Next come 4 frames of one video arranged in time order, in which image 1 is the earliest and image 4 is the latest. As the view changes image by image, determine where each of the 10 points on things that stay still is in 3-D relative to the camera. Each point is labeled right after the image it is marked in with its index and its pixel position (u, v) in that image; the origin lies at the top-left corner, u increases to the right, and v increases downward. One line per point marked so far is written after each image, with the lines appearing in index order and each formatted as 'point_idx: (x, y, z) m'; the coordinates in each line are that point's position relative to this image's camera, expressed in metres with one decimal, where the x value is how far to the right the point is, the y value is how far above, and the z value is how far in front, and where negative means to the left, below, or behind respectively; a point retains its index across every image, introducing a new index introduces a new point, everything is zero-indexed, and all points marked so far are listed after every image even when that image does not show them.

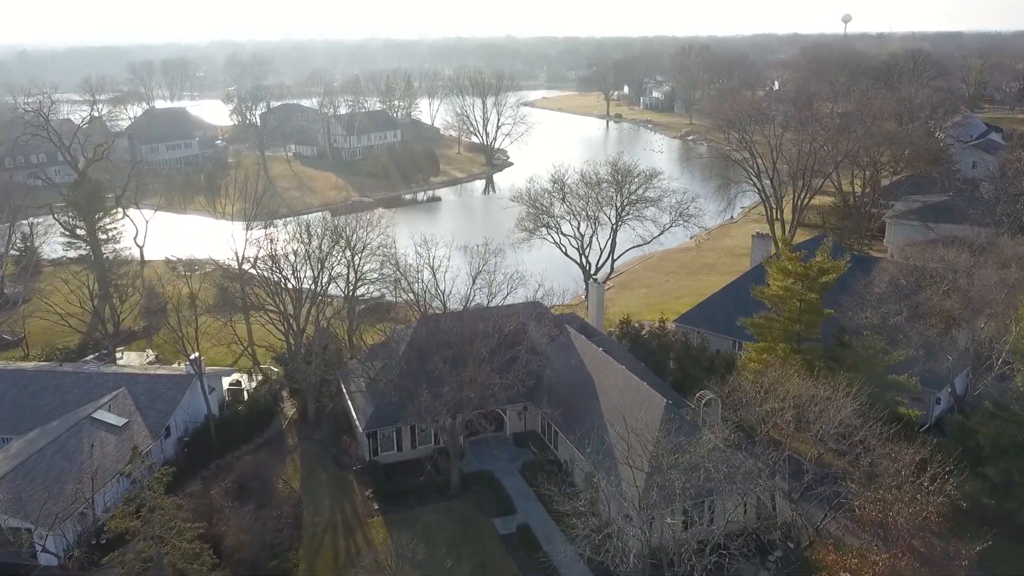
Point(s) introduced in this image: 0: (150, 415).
0: (-8.1, -2.9, +18.5) m
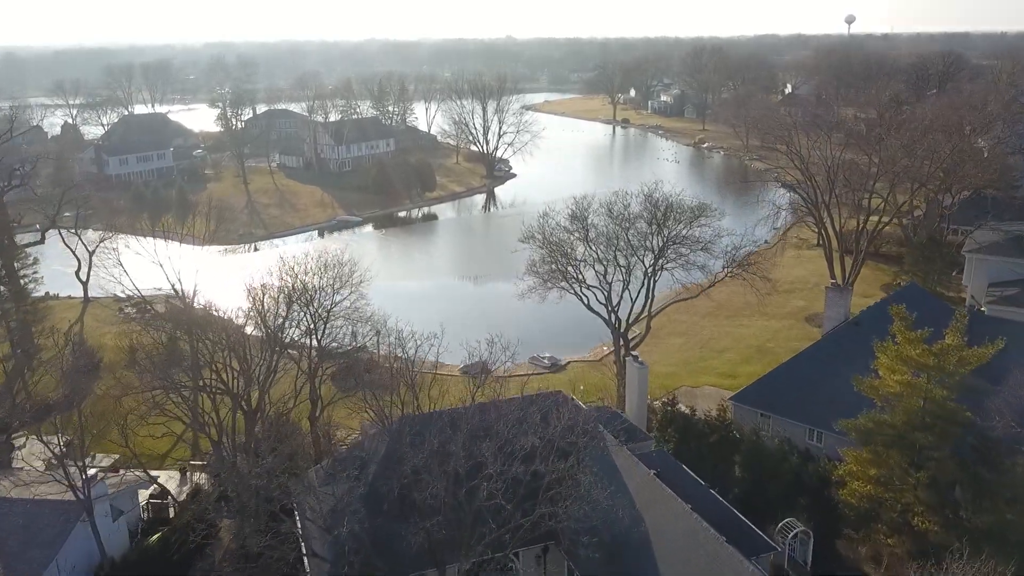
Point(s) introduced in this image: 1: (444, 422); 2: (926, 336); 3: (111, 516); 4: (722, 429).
0: (-7.9, -4.5, +13.1) m
1: (-1.1, -2.2, +13.7) m
2: (+7.1, -0.8, +14.2) m
3: (-7.3, -4.2, +15.1) m
4: (+4.4, -2.9, +17.4) m
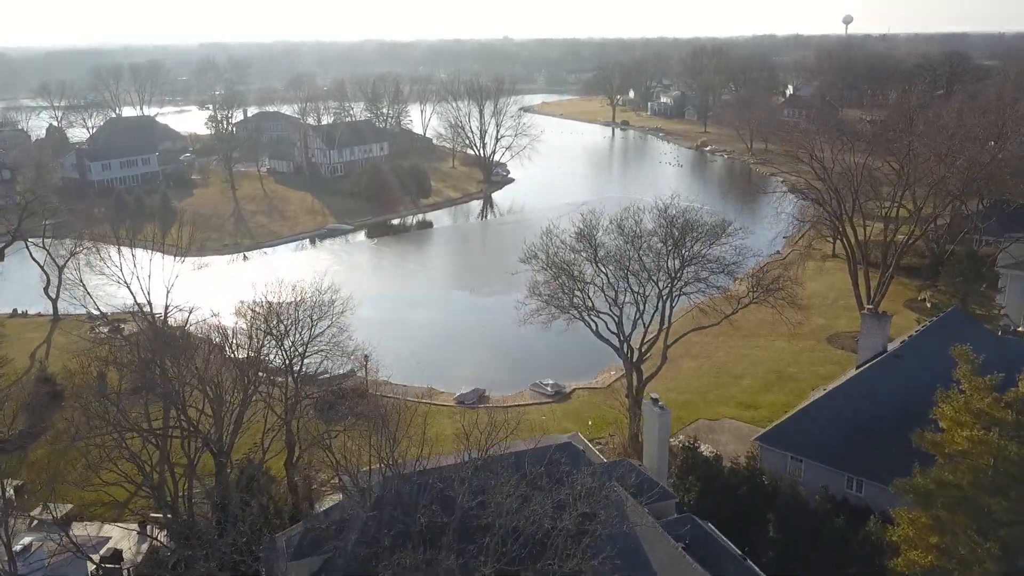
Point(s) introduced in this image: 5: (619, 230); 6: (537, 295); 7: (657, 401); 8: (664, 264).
0: (-7.8, -5.1, +11.0) m
1: (-1.1, -2.8, +11.7) m
2: (+7.2, -1.4, +12.2) m
3: (-7.3, -4.8, +13.1) m
4: (+4.4, -3.5, +15.4) m
5: (+2.6, +1.4, +19.9) m
6: (+0.6, -0.1, +19.5) m
7: (+2.6, -2.0, +14.6) m
8: (+3.5, +0.5, +18.8) m
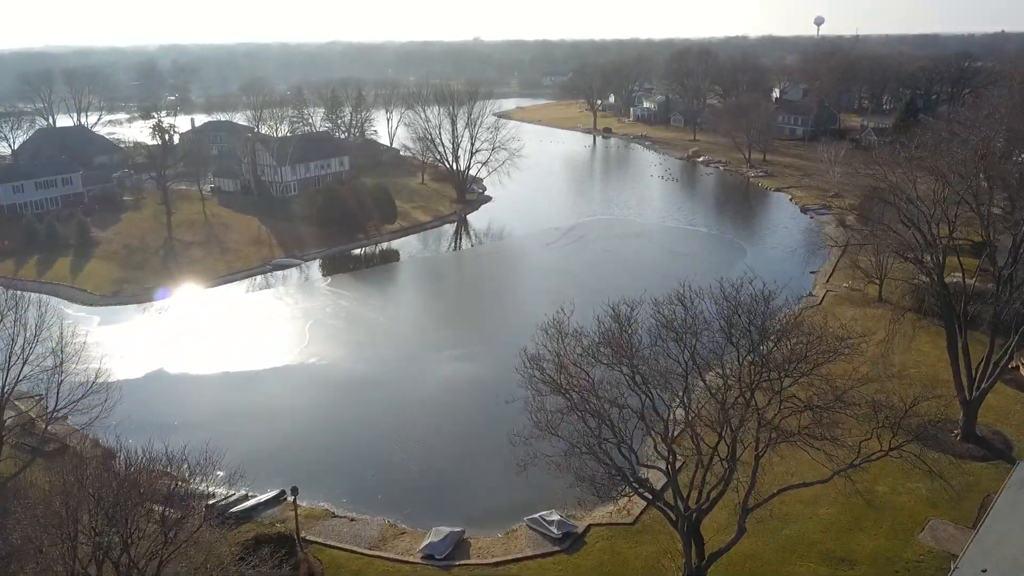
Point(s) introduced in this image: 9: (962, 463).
0: (-7.6, -7.1, +4.2) m
1: (-0.9, -4.8, +5.0) m
2: (+7.3, -3.3, +5.8) m
3: (-7.1, -6.8, +6.2) m
4: (+4.5, -5.5, +8.9) m
5: (+2.5, -0.6, +13.4) m
6: (+0.5, -2.1, +12.9) m
7: (+2.7, -4.0, +8.0) m
8: (+3.4, -1.4, +12.2) m
9: (+10.1, -3.9, +18.4) m
